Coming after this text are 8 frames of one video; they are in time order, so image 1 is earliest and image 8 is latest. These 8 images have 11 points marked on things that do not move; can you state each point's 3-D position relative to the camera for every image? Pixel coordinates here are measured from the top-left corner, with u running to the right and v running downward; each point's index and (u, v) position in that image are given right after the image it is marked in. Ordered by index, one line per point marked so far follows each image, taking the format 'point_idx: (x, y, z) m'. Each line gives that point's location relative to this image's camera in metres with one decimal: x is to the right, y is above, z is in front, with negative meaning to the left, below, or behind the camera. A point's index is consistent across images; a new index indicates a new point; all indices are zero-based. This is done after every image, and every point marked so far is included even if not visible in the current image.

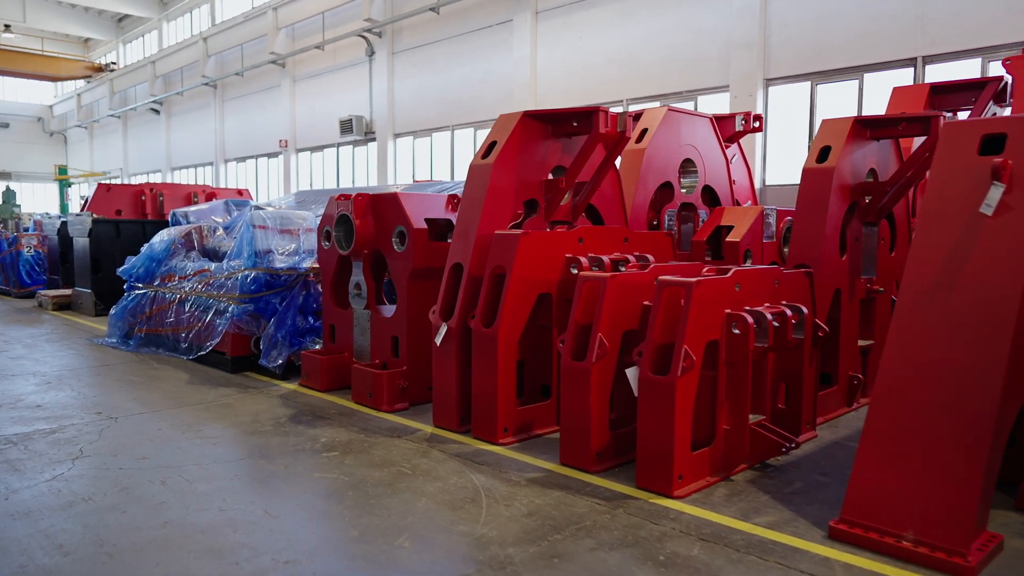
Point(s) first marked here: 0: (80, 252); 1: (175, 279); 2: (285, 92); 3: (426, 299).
0: (-4.9, +0.4, +8.8) m
1: (-2.7, +0.1, +6.1) m
2: (-4.5, +3.9, +15.4) m
3: (-0.5, -0.1, +4.4) m
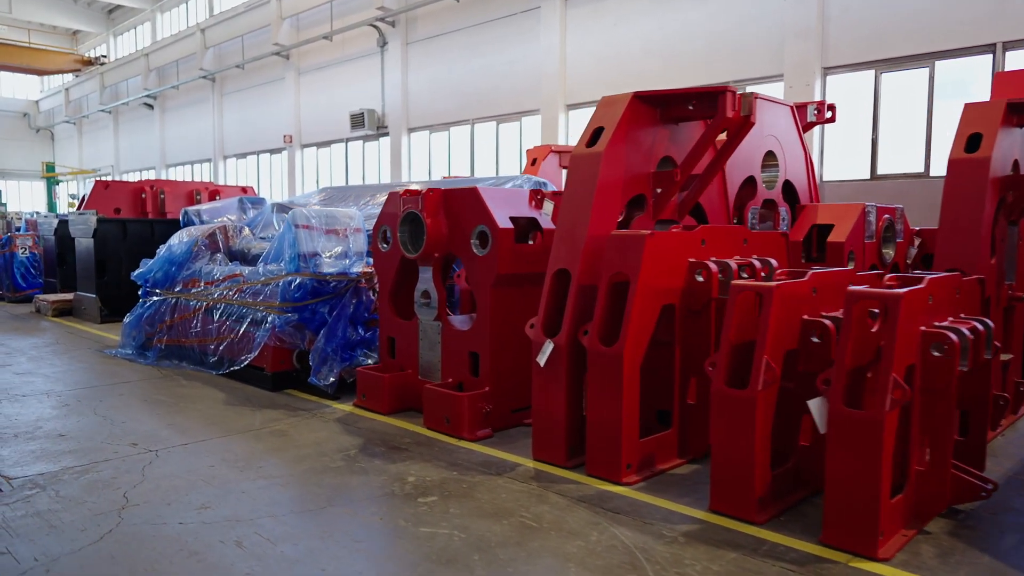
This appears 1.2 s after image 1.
0: (-4.5, +0.4, +8.1) m
1: (-2.2, 0.0, +5.5) m
2: (-4.3, +3.9, +14.8) m
3: (0.0, -0.1, +3.8) m
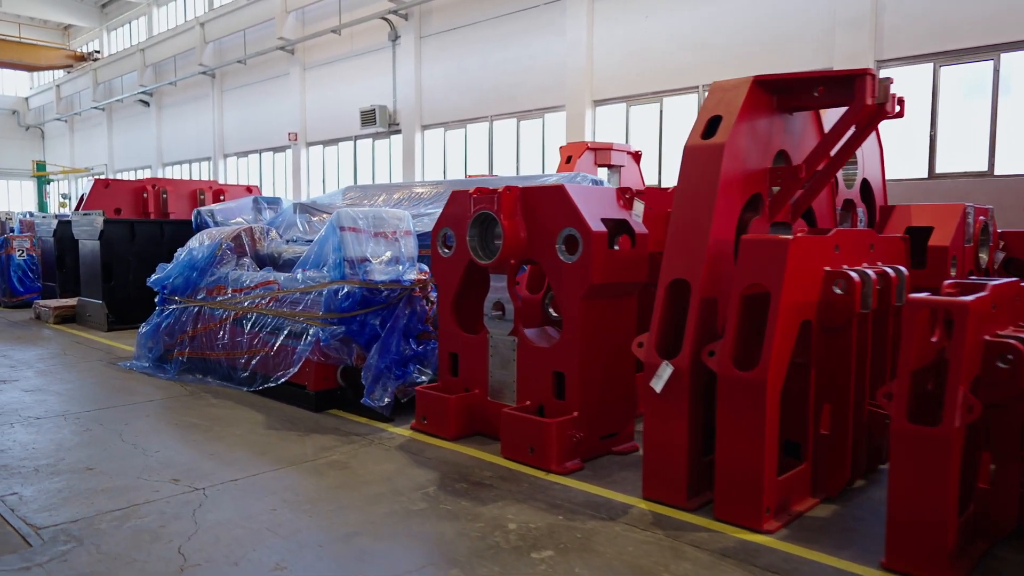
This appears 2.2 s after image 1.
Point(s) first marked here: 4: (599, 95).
0: (-4.2, +0.3, +7.6) m
1: (-1.9, 0.0, +5.1) m
2: (-4.0, +3.8, +14.3) m
3: (+0.4, -0.2, +3.4) m
4: (+1.1, +2.4, +9.5) m
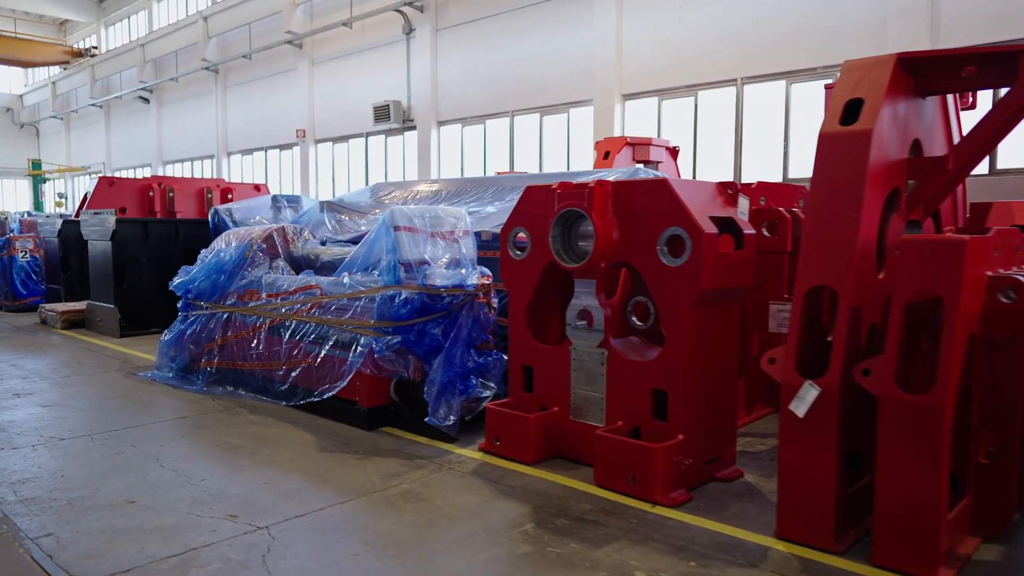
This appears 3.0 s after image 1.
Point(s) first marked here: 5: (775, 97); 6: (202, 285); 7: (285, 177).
0: (-3.9, +0.3, +7.2) m
1: (-1.5, -0.1, +4.7) m
2: (-3.8, +3.8, +13.8) m
3: (+0.8, -0.2, +3.0) m
4: (+1.4, +2.4, +9.2) m
5: (+2.7, +2.0, +8.0) m
6: (-2.0, 0.0, +5.1) m
7: (-4.4, +2.1, +14.8) m
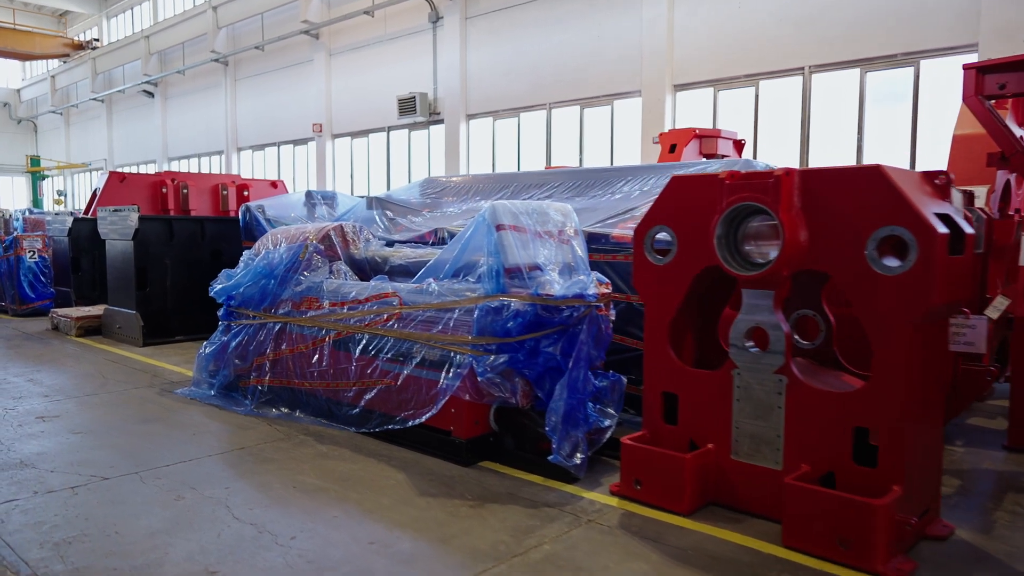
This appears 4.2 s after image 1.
0: (-3.4, +0.2, +6.6) m
1: (-1.0, -0.1, +4.0) m
2: (-3.3, +3.8, +13.2) m
3: (+1.3, -0.2, +2.4) m
4: (+1.9, +2.3, +8.6) m
5: (+3.2, +1.9, +7.4) m
6: (-1.5, 0.0, +4.5) m
7: (-3.9, +2.1, +14.1) m
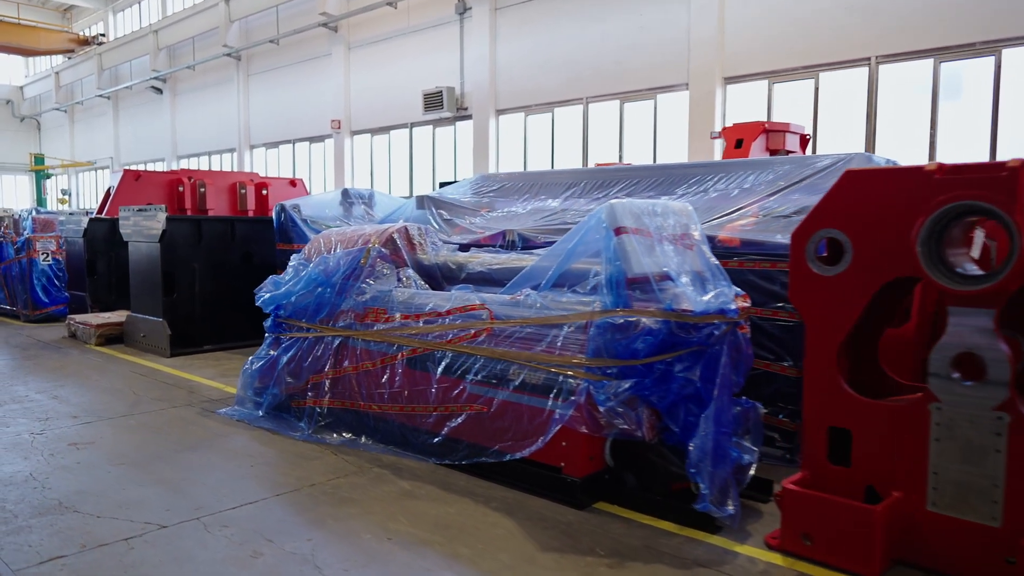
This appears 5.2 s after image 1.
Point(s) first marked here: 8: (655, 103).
0: (-2.9, +0.2, +6.1) m
1: (-0.5, -0.1, +3.6) m
2: (-2.9, +3.7, +12.7) m
3: (+1.7, -0.3, +2.0) m
4: (+2.3, +2.3, +8.1) m
5: (+3.7, +1.9, +6.9) m
6: (-1.1, -0.1, +4.0) m
7: (-3.5, +2.1, +13.7) m
8: (+1.6, +2.1, +8.8) m
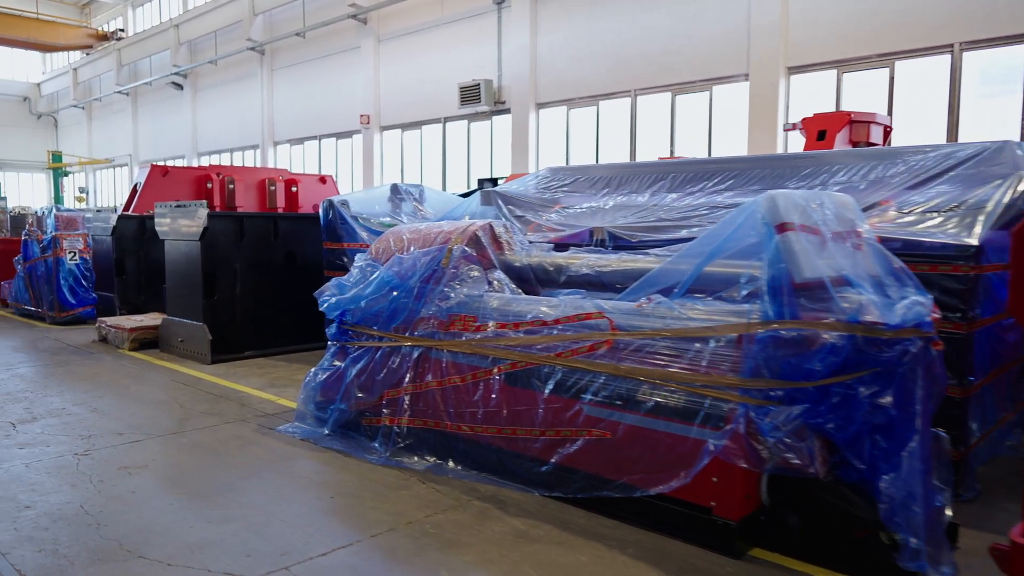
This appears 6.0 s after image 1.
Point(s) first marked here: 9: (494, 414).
0: (-2.4, +0.2, +5.7) m
1: (-0.1, -0.2, +3.1) m
2: (-2.3, +3.7, +12.3) m
3: (+2.2, -0.3, +1.5) m
4: (+2.8, +2.3, +7.6) m
5: (+4.2, +1.9, +6.4) m
6: (-0.6, -0.1, +3.6) m
7: (-2.9, +2.1, +13.3) m
8: (+2.2, +2.1, +8.4) m
9: (-0.1, -0.5, +3.1) m
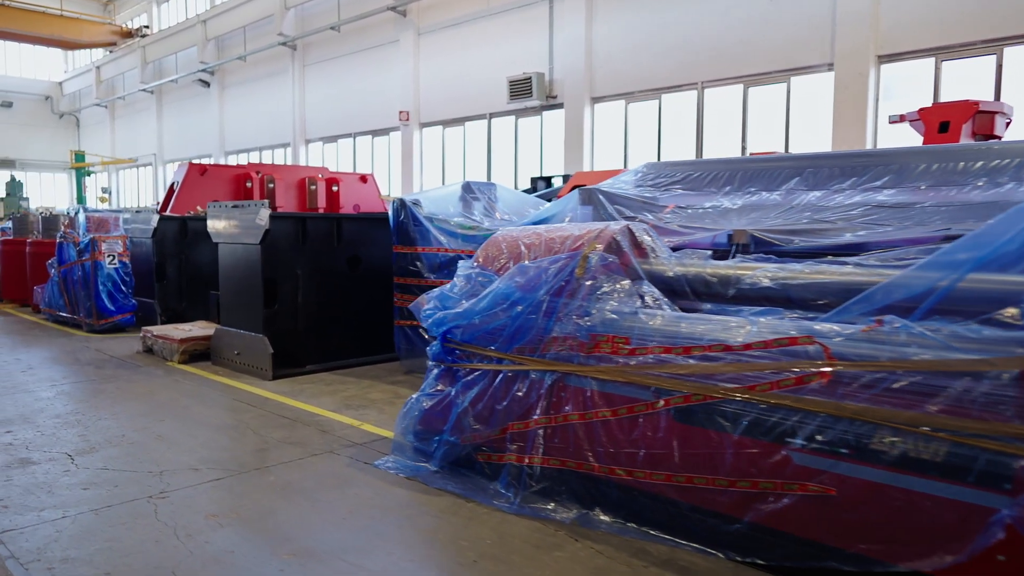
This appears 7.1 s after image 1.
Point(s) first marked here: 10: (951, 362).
0: (-1.8, +0.1, +5.2) m
1: (+0.5, -0.2, +2.6) m
2: (-1.6, +3.7, +11.8) m
3: (+2.7, -0.4, +0.9) m
4: (+3.4, +2.2, +7.1) m
5: (+4.8, +1.8, +5.9) m
6: (-0.1, -0.1, +3.0) m
7: (-2.2, +2.0, +12.8) m
8: (+2.8, +2.0, +7.8) m
9: (+0.5, -0.6, +2.5) m
10: (+1.2, -0.2, +2.0) m
